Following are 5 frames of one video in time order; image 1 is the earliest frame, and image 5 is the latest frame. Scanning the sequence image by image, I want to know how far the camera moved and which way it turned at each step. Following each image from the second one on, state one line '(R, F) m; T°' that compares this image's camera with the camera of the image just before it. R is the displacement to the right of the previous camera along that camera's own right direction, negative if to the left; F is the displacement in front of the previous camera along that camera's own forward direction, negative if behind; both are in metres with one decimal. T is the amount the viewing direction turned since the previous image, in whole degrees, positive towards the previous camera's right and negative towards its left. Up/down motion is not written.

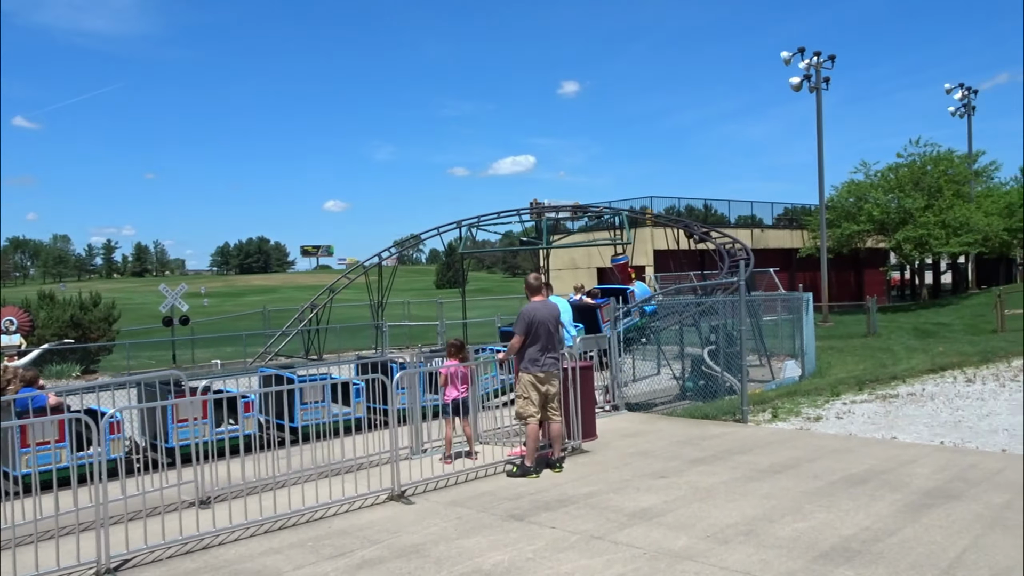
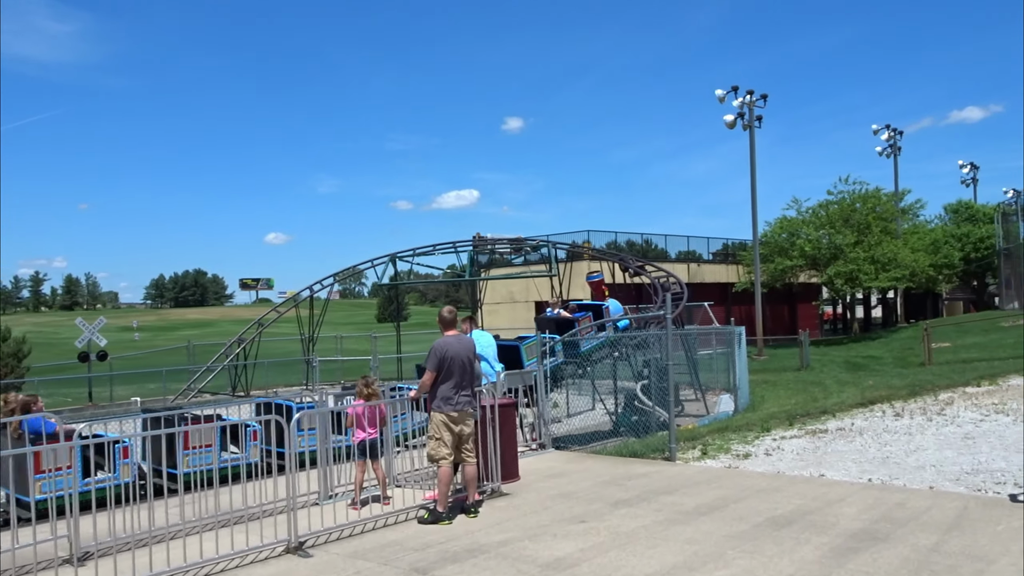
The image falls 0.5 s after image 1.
(+0.2, +0.3) m; +4°
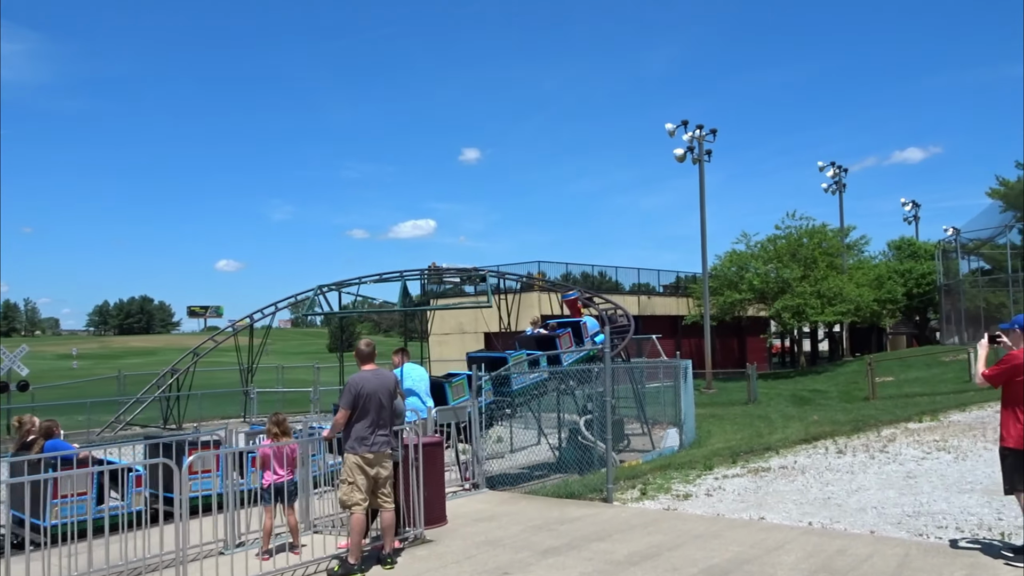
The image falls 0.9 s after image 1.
(+0.2, +0.3) m; +3°
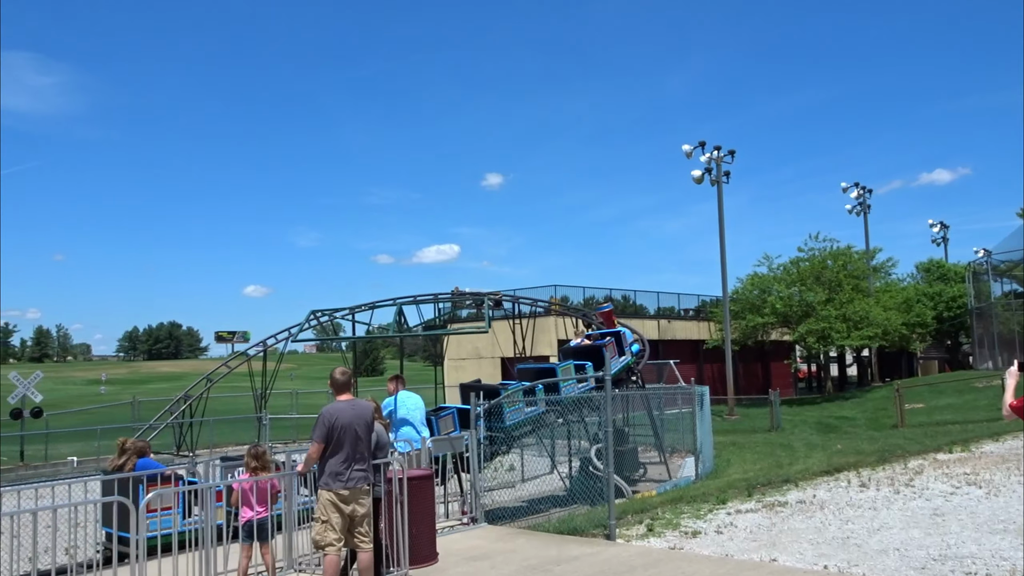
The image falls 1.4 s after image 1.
(+0.2, +0.3) m; -2°
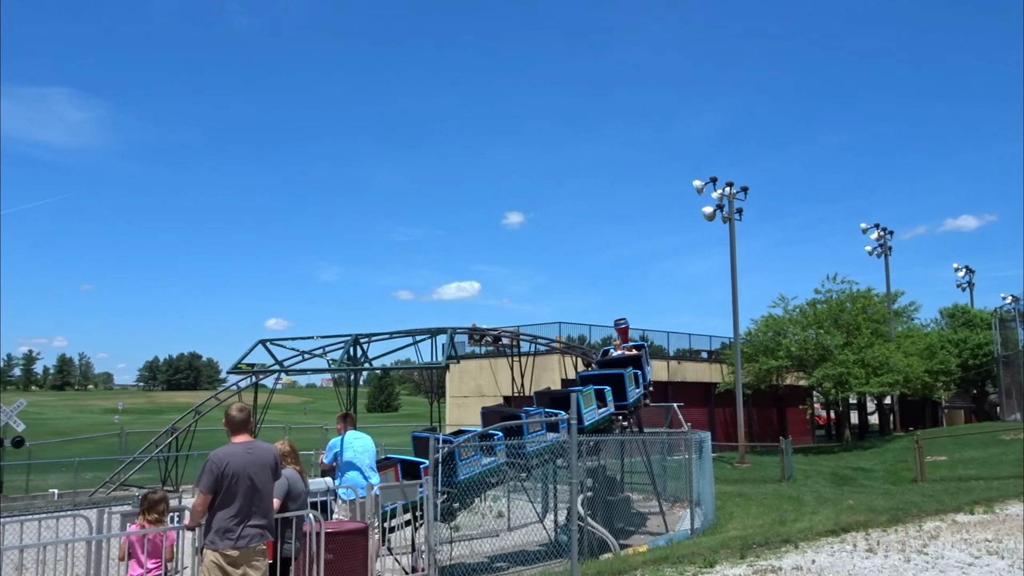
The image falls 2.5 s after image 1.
(+0.5, +0.7) m; -2°
